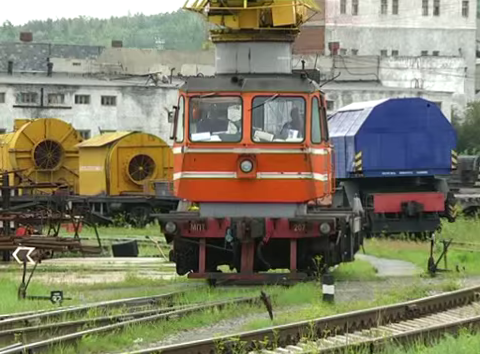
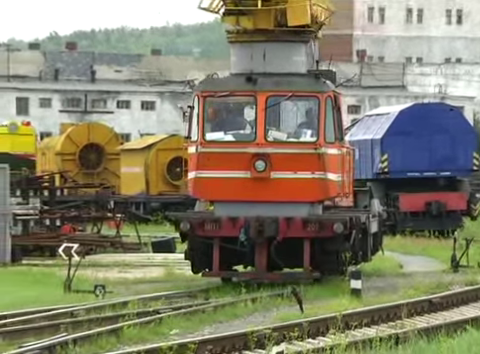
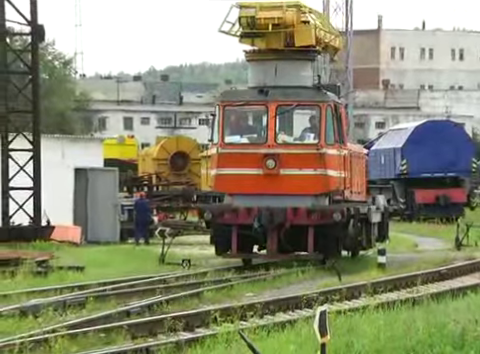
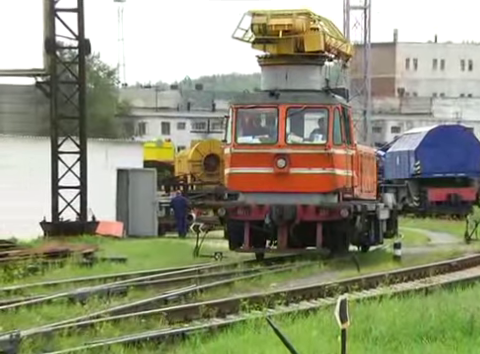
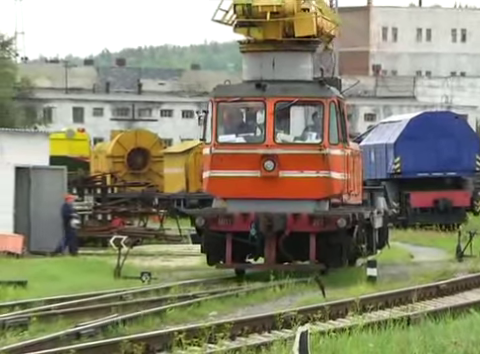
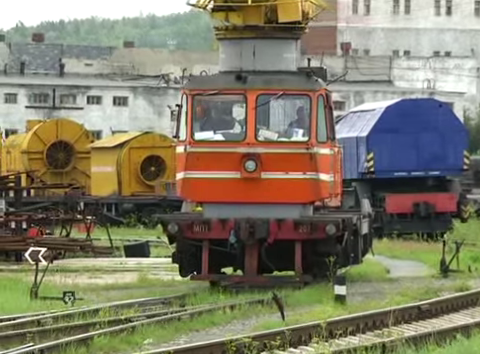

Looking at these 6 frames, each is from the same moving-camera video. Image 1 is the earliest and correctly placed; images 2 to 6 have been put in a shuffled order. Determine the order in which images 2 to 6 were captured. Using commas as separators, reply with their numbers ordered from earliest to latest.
6, 2, 5, 3, 4
